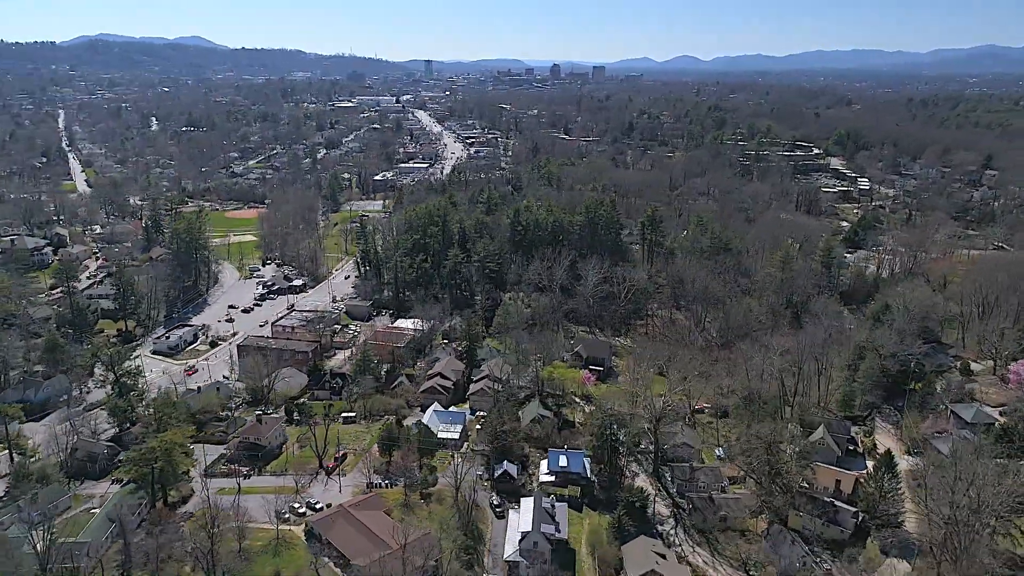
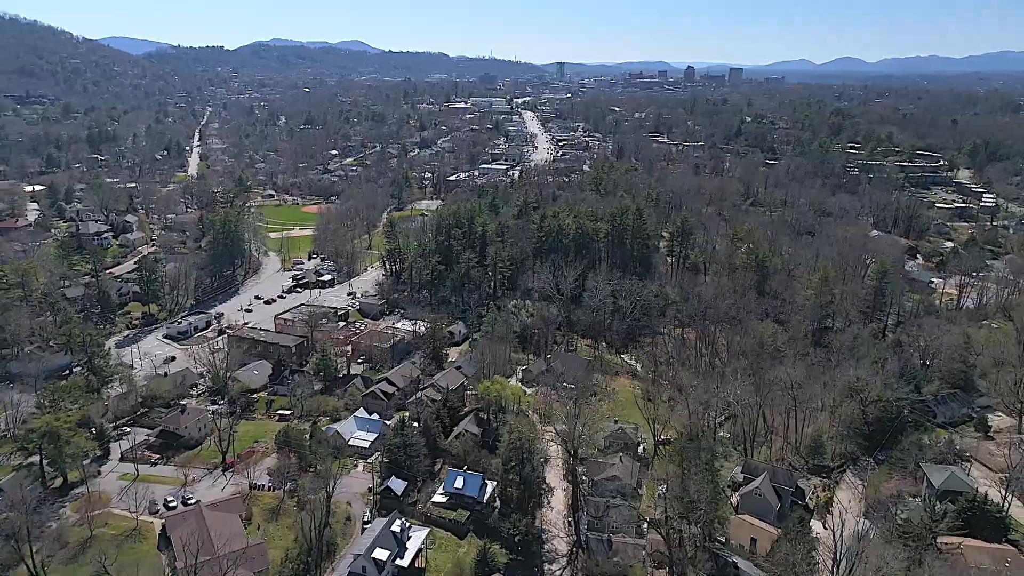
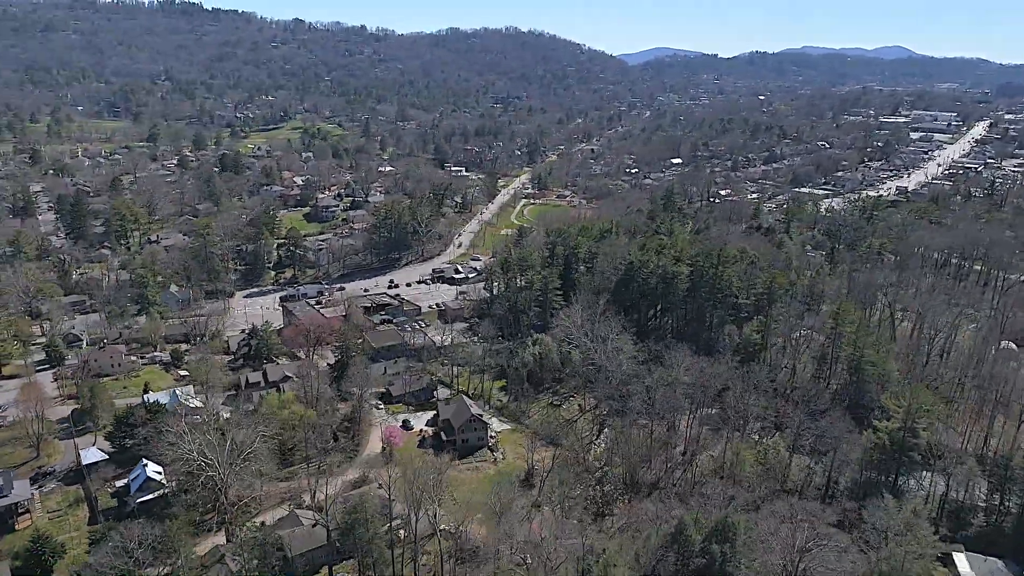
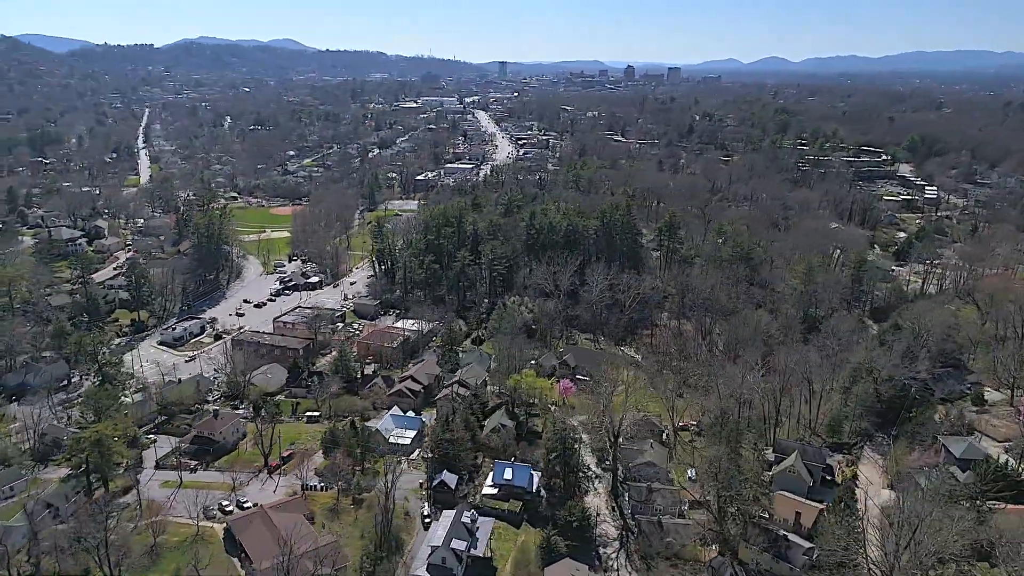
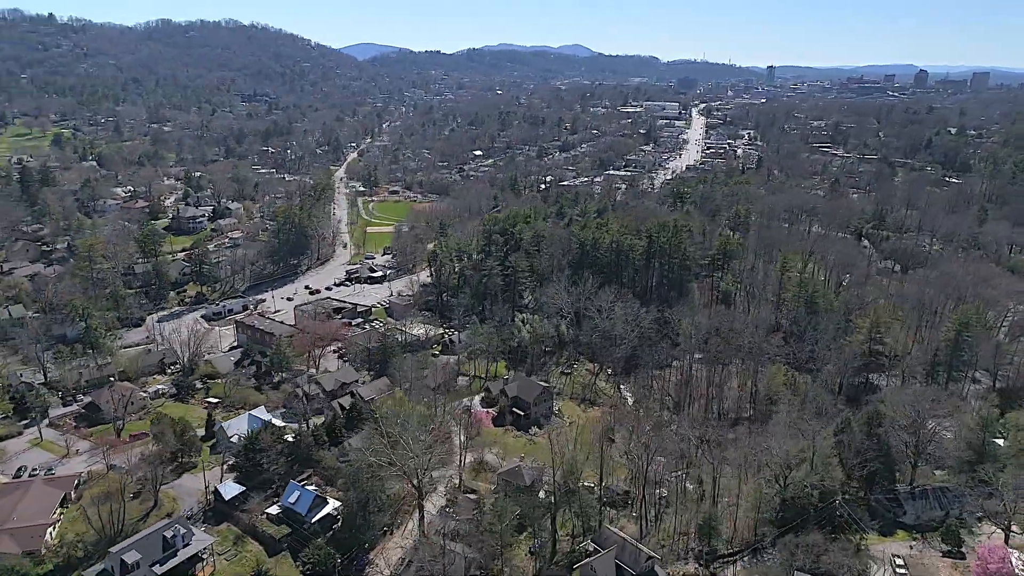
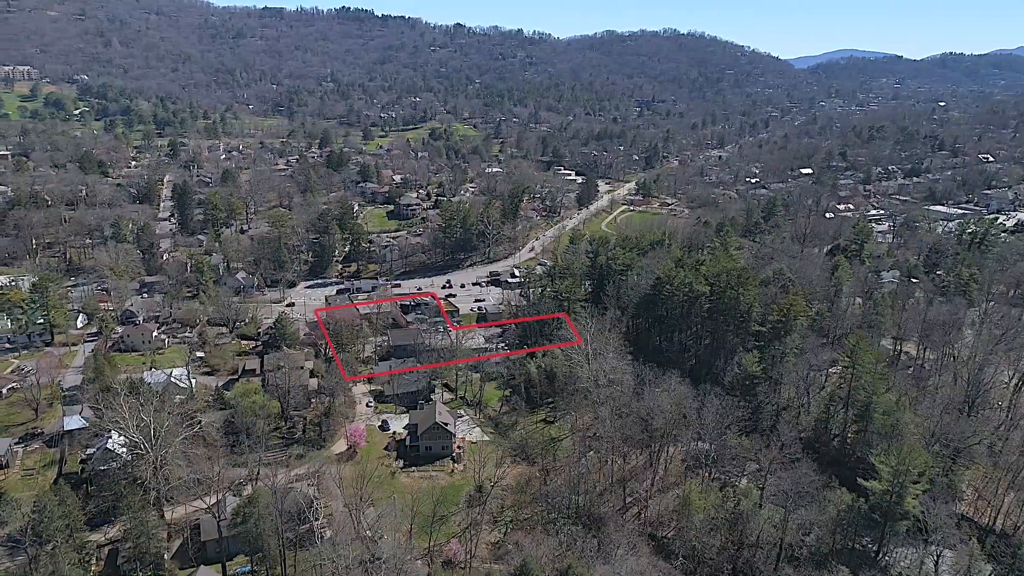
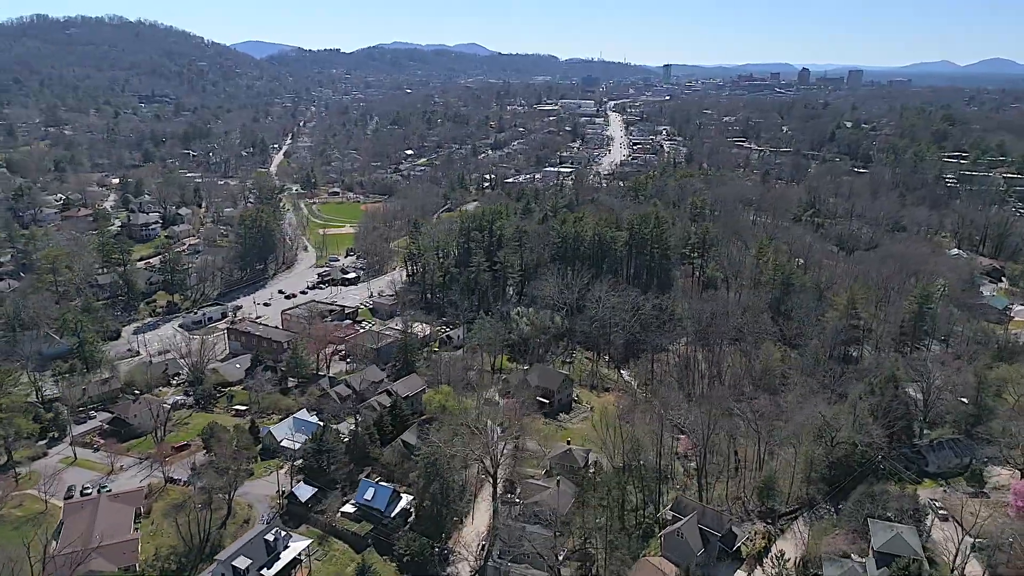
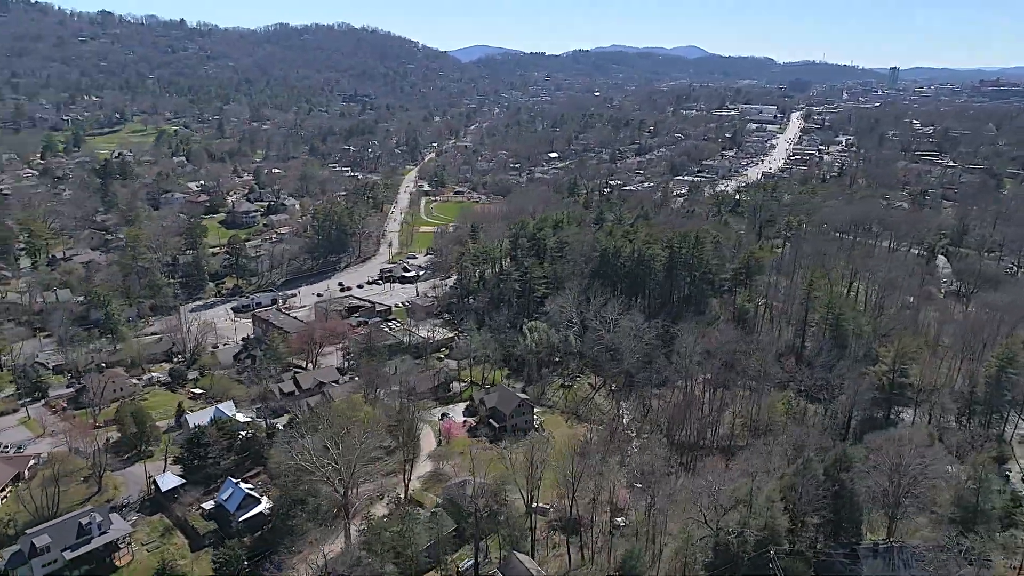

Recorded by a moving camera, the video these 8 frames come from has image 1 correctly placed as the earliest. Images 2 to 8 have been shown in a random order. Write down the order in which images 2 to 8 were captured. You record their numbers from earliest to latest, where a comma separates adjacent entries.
4, 2, 7, 5, 8, 3, 6
